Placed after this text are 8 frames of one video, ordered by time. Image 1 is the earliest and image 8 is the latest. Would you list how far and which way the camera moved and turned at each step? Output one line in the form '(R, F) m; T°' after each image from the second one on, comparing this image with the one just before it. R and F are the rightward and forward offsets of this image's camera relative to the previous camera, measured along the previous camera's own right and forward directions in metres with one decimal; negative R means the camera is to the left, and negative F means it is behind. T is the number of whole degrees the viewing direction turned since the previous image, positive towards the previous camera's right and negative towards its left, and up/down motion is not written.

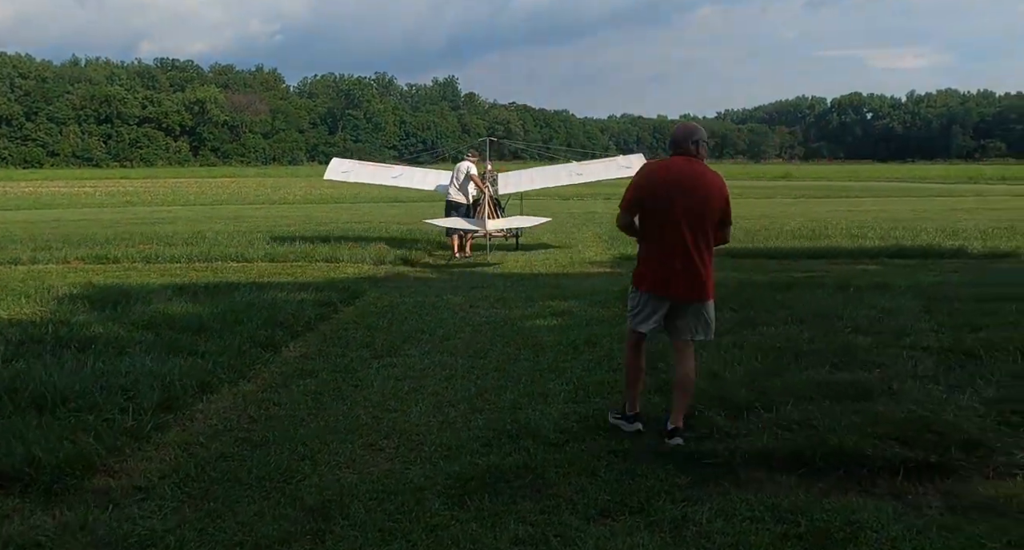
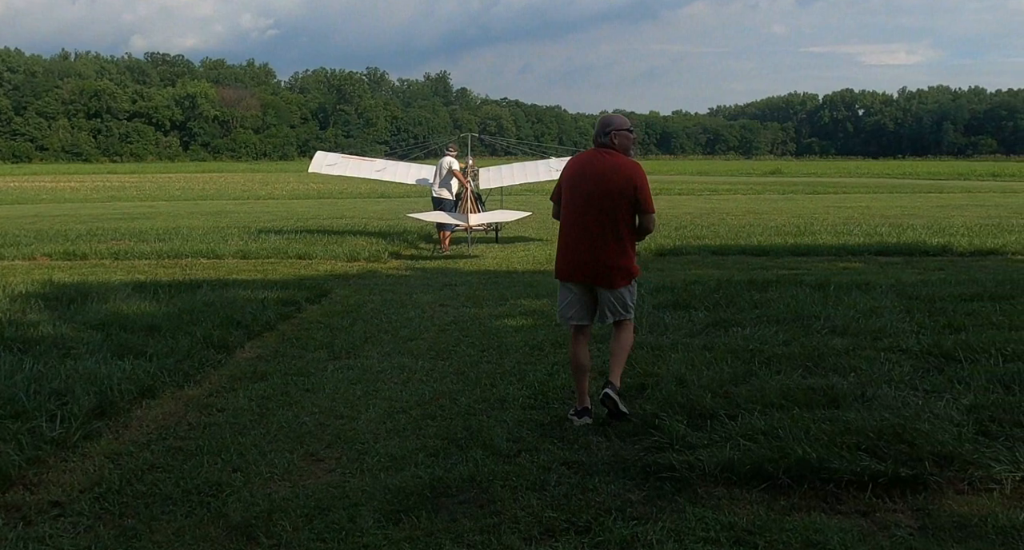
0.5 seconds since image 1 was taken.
(+0.2, +0.3) m; 0°
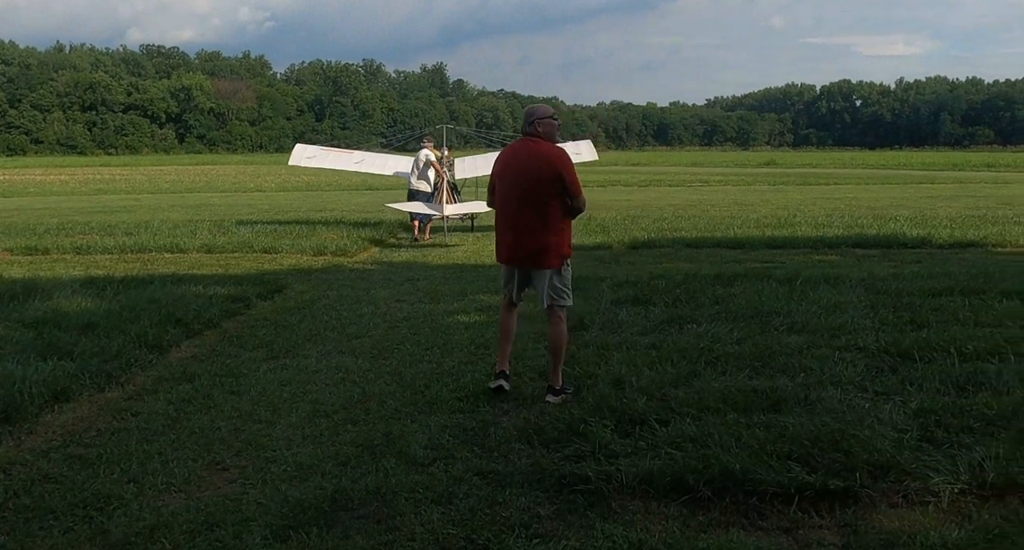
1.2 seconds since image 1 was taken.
(+0.4, +0.3) m; 0°
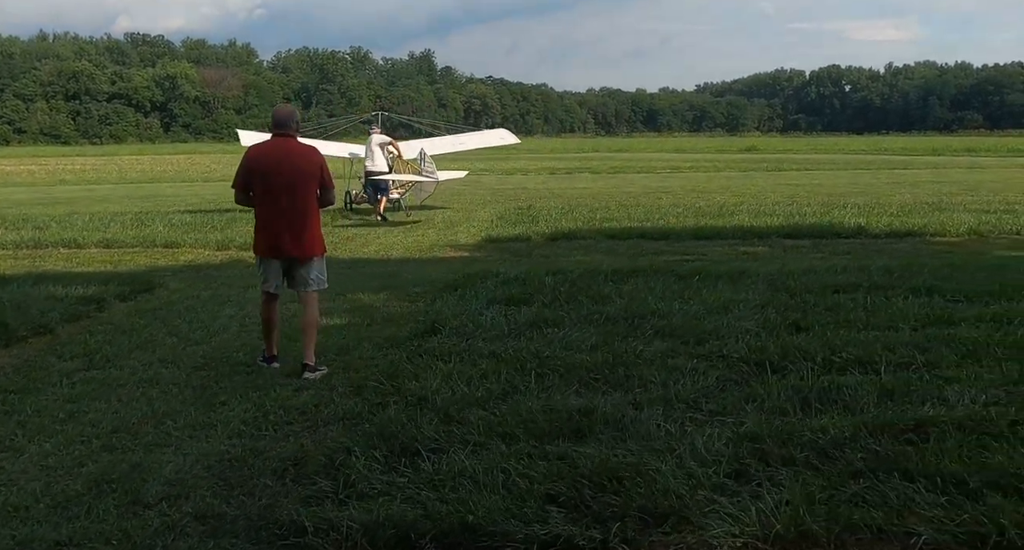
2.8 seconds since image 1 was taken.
(+0.9, +0.6) m; 0°
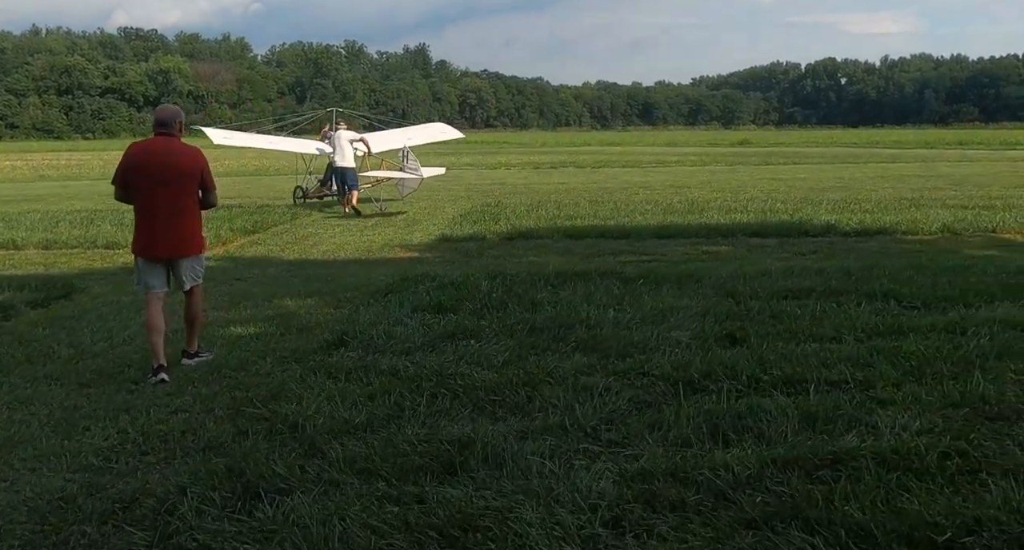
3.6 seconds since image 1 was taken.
(+0.5, +0.4) m; 0°
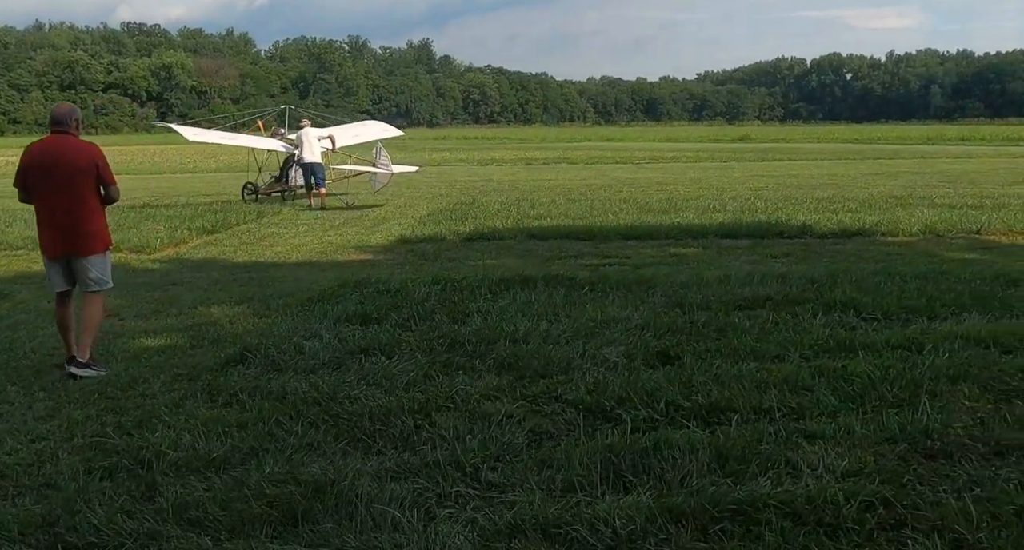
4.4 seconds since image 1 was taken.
(+0.5, +0.4) m; 0°
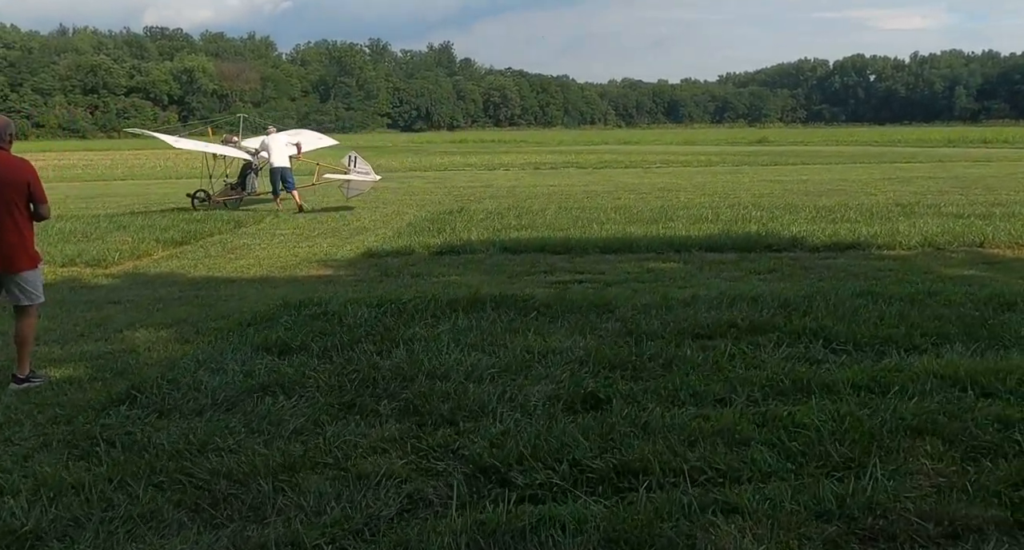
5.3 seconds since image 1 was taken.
(+0.5, +0.5) m; -1°
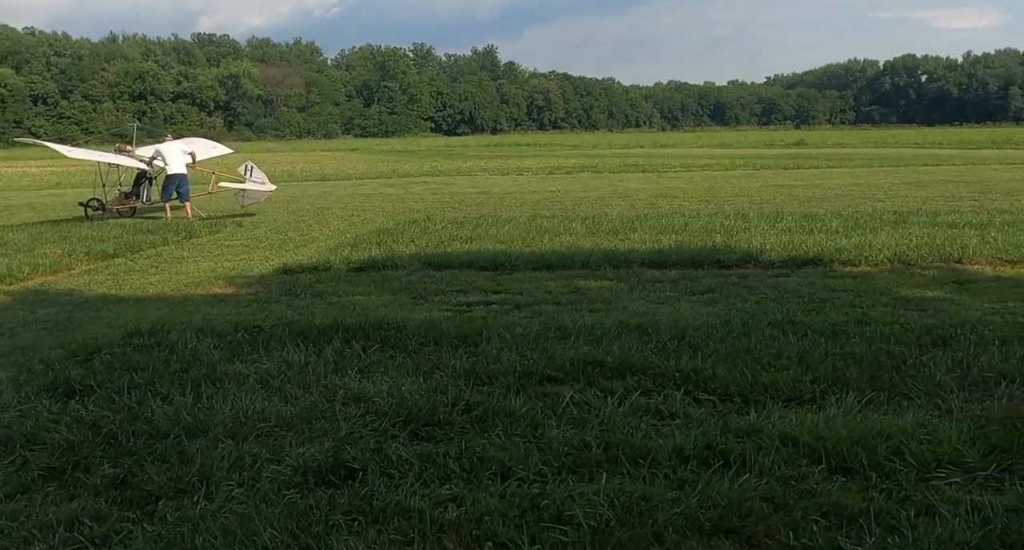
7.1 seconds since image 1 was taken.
(+1.1, +0.8) m; -3°
